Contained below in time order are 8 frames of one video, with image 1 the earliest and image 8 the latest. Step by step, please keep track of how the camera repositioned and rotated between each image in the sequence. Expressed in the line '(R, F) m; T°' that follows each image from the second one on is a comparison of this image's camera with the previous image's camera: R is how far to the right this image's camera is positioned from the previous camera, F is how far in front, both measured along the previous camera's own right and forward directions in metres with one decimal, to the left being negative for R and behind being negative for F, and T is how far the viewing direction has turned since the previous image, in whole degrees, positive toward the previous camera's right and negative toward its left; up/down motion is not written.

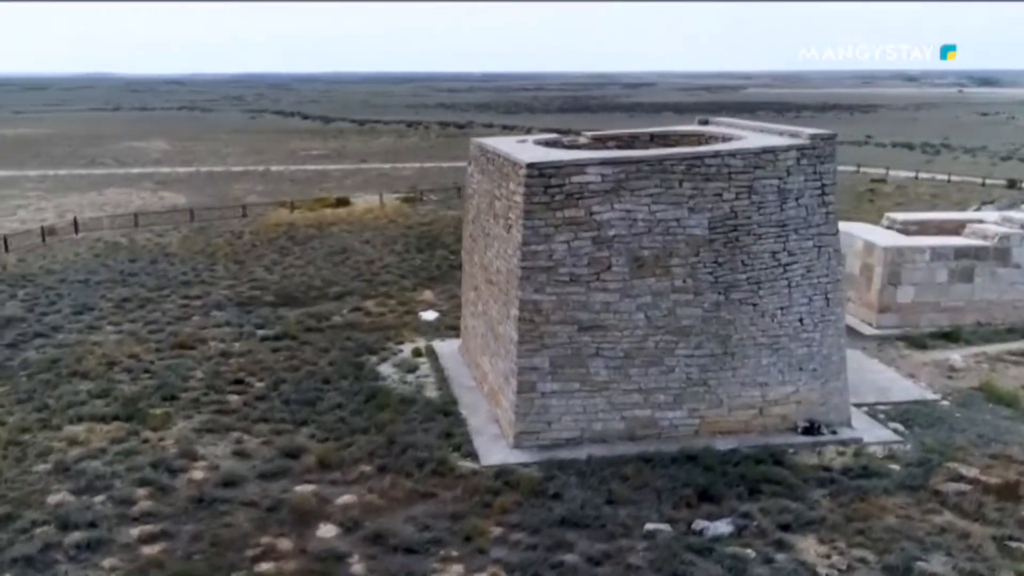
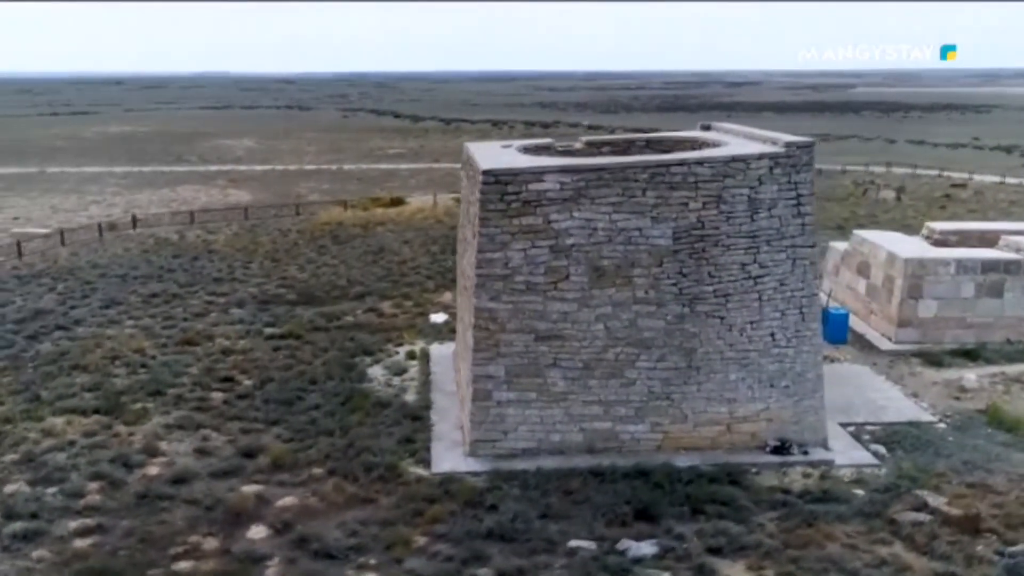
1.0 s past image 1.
(+1.4, +0.2) m; -6°
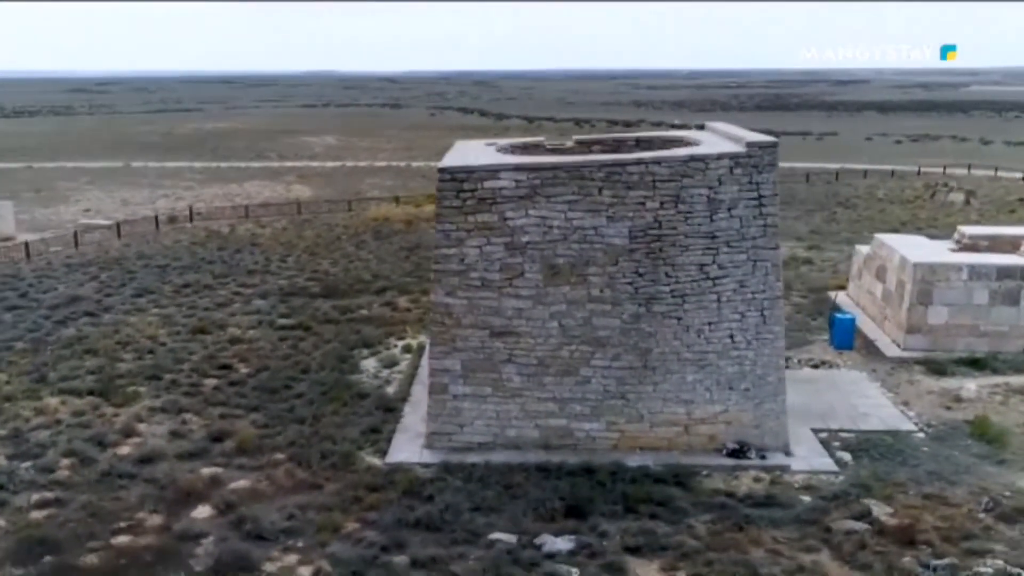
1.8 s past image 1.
(+1.4, -0.1) m; -6°
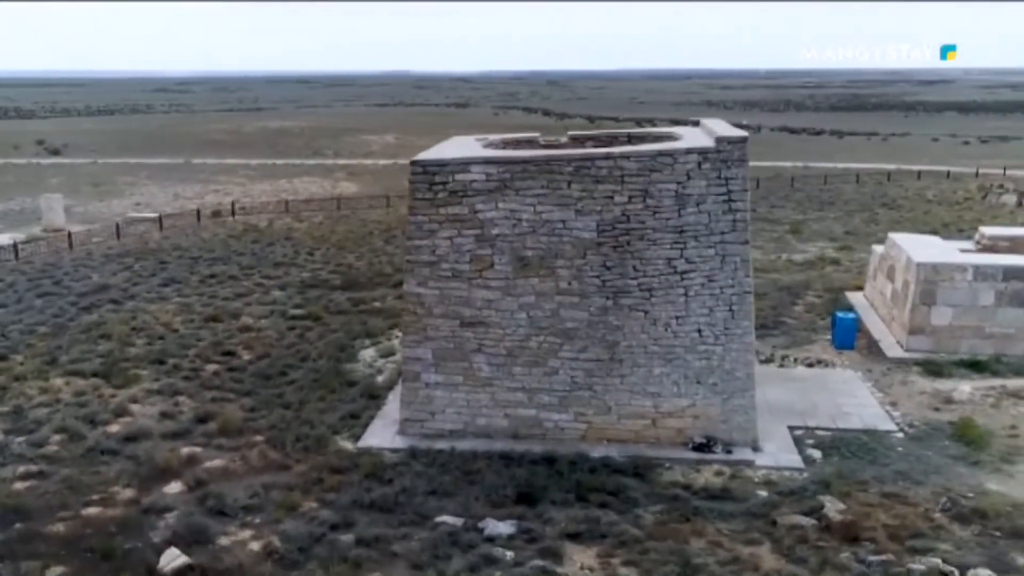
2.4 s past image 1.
(+1.0, -0.2) m; -4°
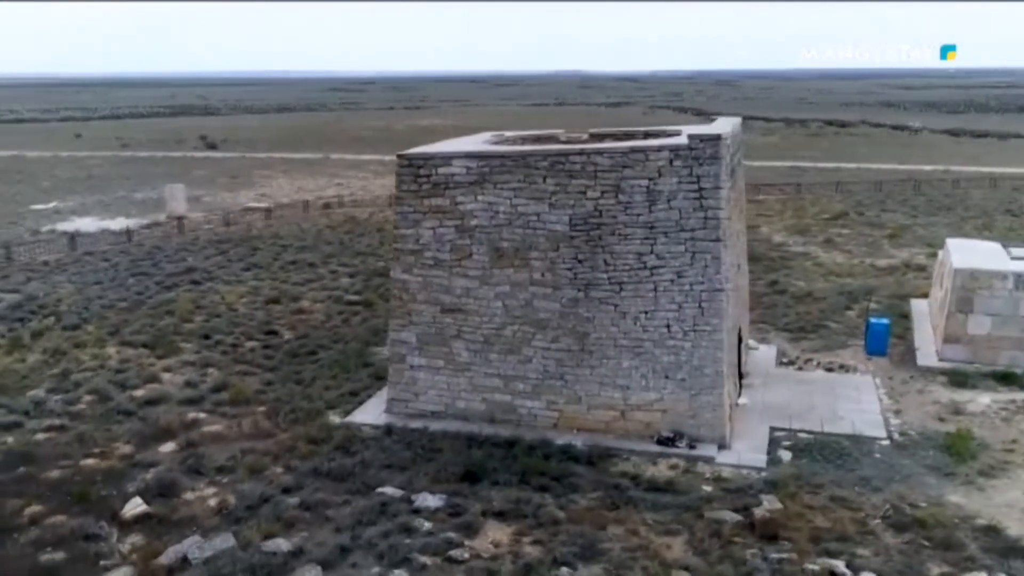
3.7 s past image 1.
(+2.0, -0.2) m; -10°
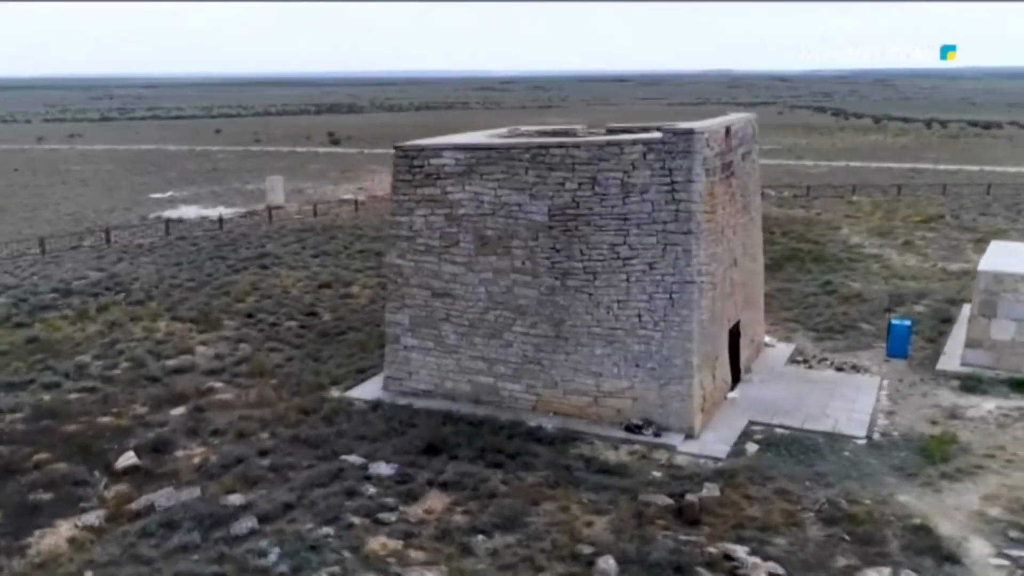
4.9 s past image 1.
(+1.8, -0.3) m; -8°
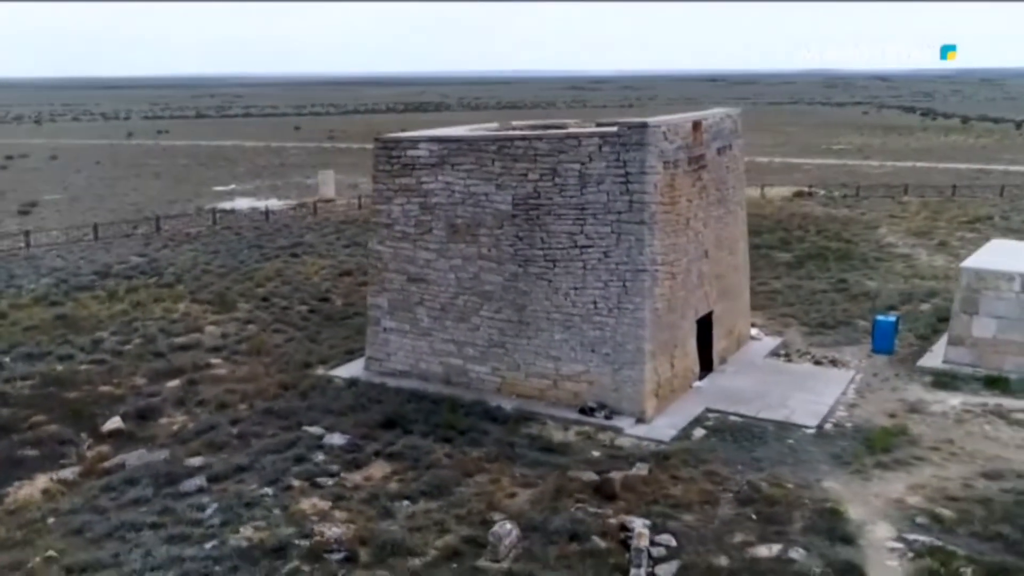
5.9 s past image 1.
(+1.4, -0.4) m; -5°
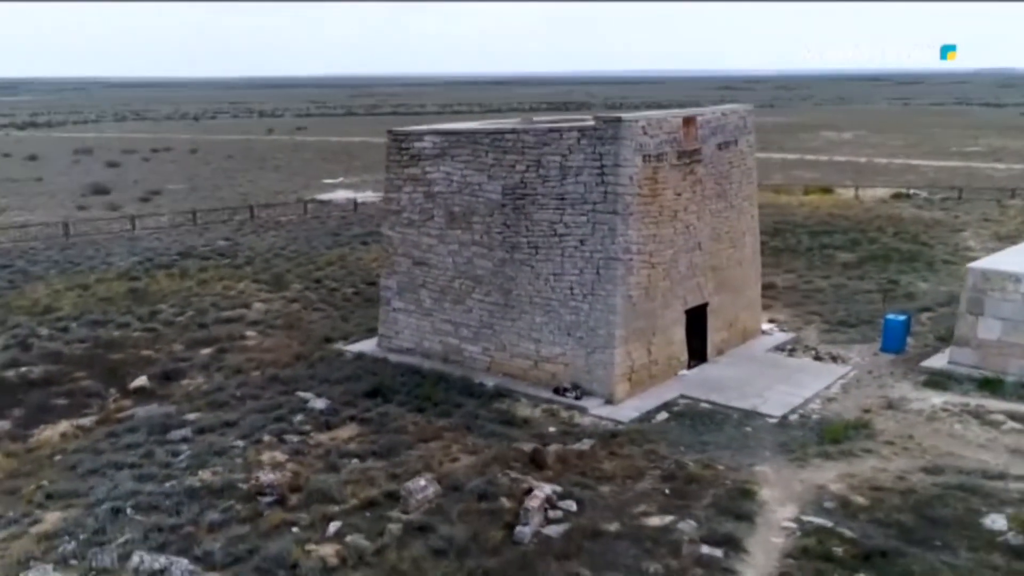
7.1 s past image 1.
(+1.9, -0.5) m; -9°
